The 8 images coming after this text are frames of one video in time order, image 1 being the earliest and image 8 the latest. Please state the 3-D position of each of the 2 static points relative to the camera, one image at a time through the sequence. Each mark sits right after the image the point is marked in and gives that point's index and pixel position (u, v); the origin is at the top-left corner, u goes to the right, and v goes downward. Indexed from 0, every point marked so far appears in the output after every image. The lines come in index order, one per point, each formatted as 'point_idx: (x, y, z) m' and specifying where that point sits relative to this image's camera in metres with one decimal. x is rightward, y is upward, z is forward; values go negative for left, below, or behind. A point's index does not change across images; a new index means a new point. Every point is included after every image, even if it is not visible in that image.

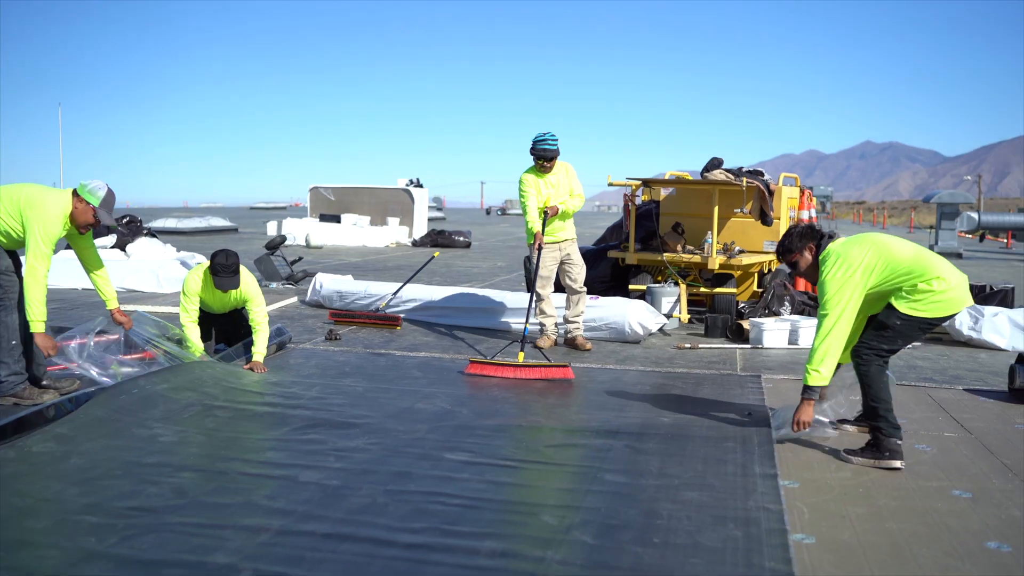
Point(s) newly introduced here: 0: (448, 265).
0: (-0.8, +0.3, +14.0) m
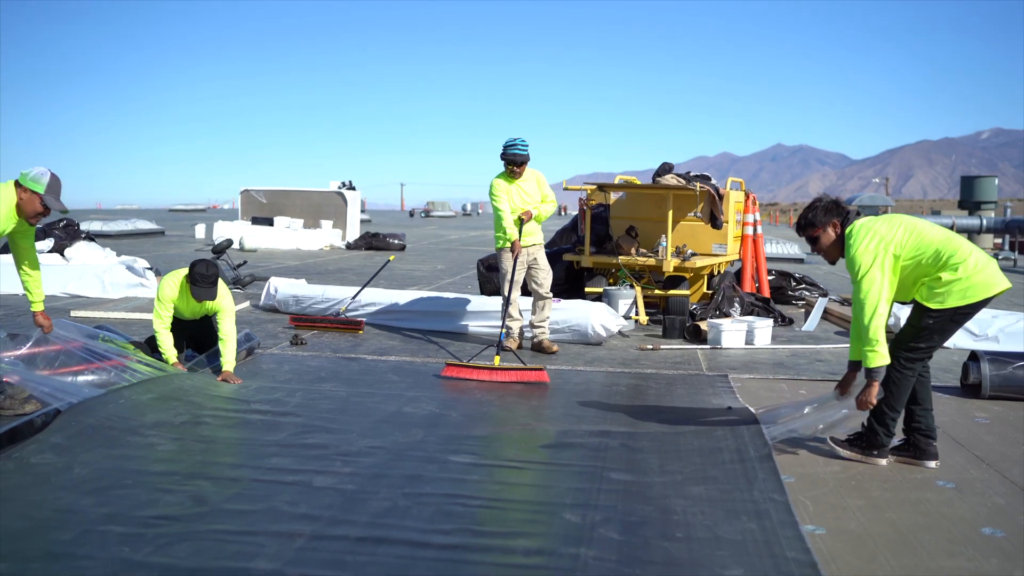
0: (-1.6, +0.3, +14.0) m
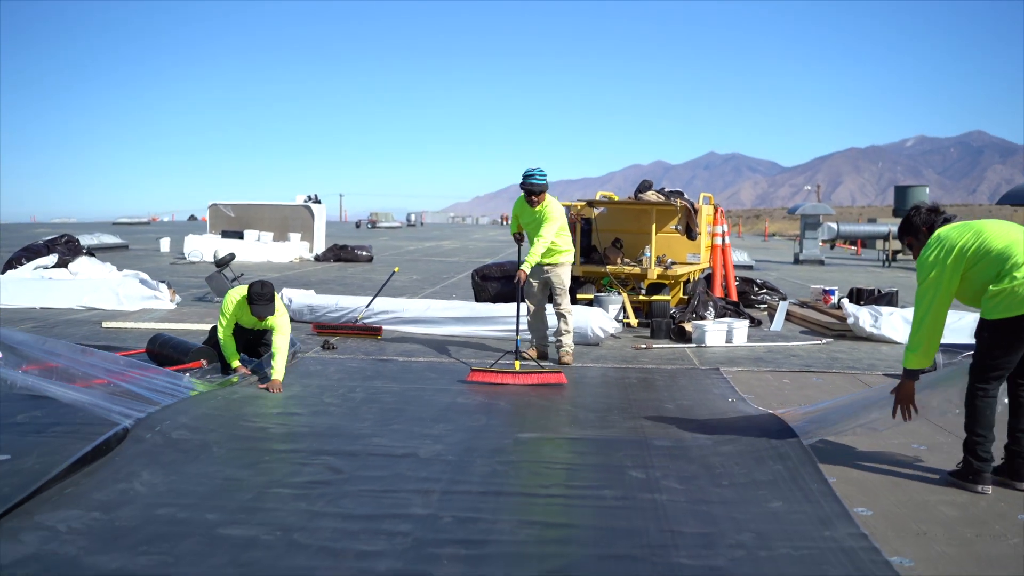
0: (-2.0, +0.1, +14.6) m
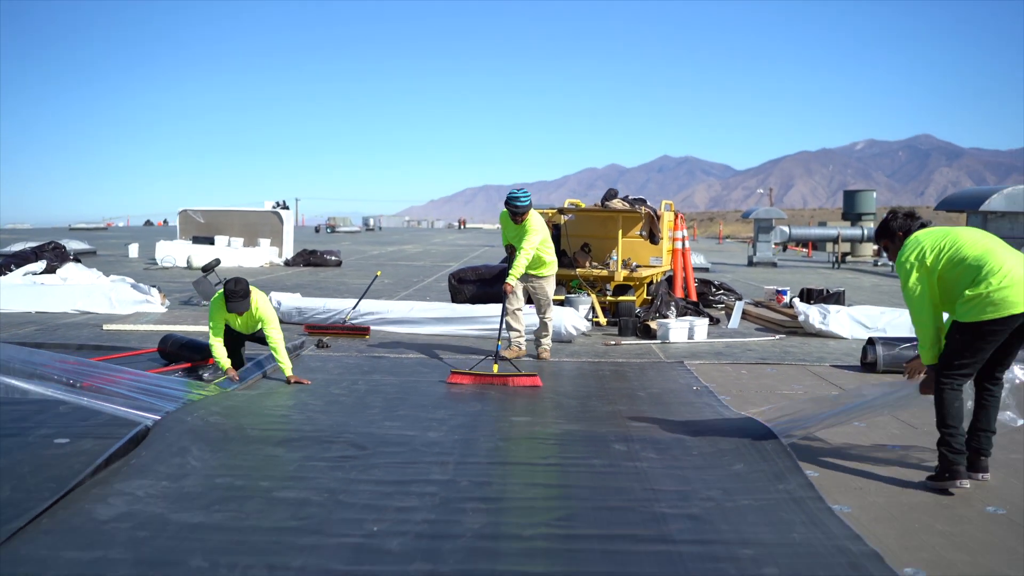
0: (-2.5, +0.1, +15.1) m
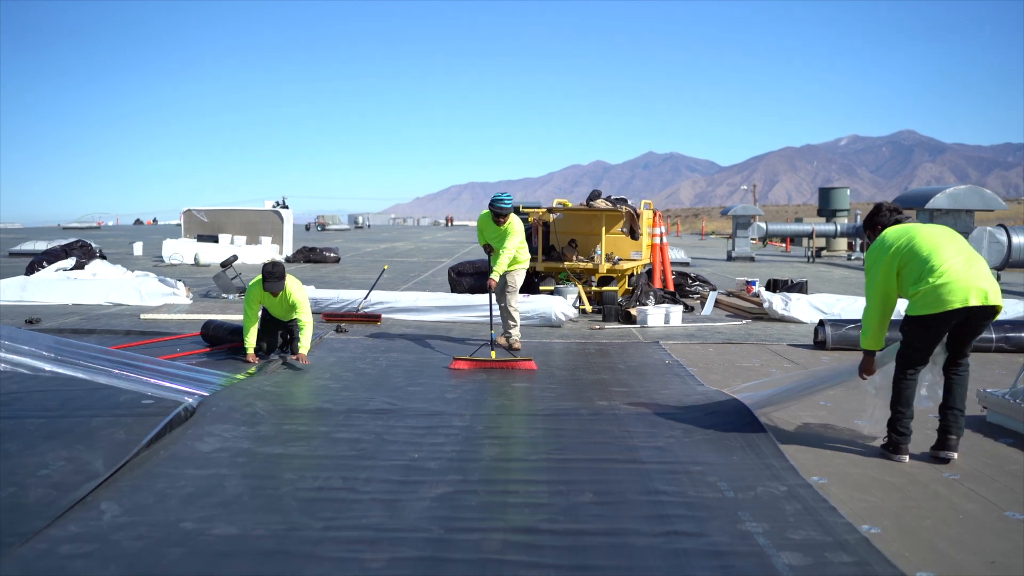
0: (-2.6, +0.2, +16.1) m
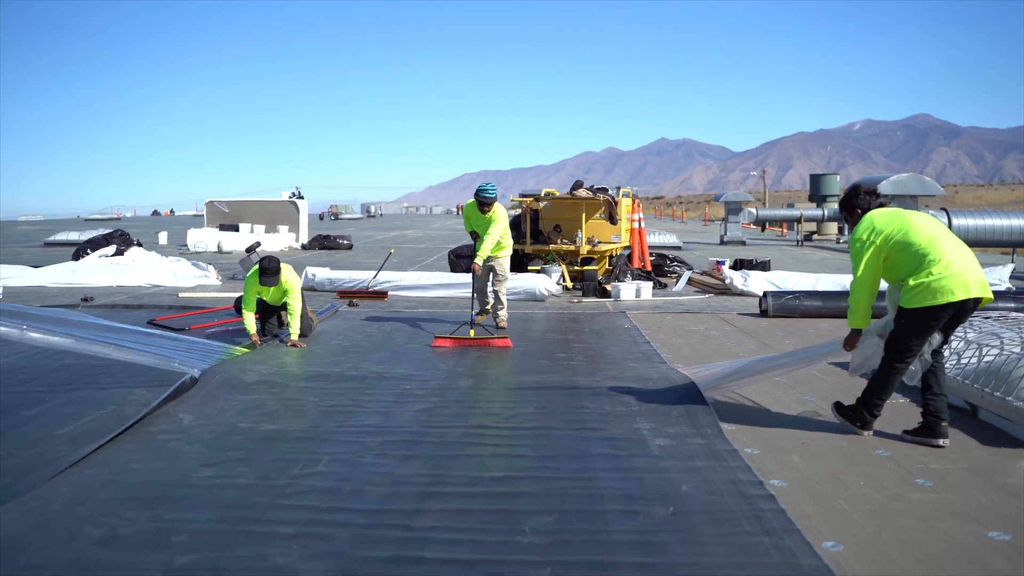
0: (-2.6, +0.4, +17.5) m
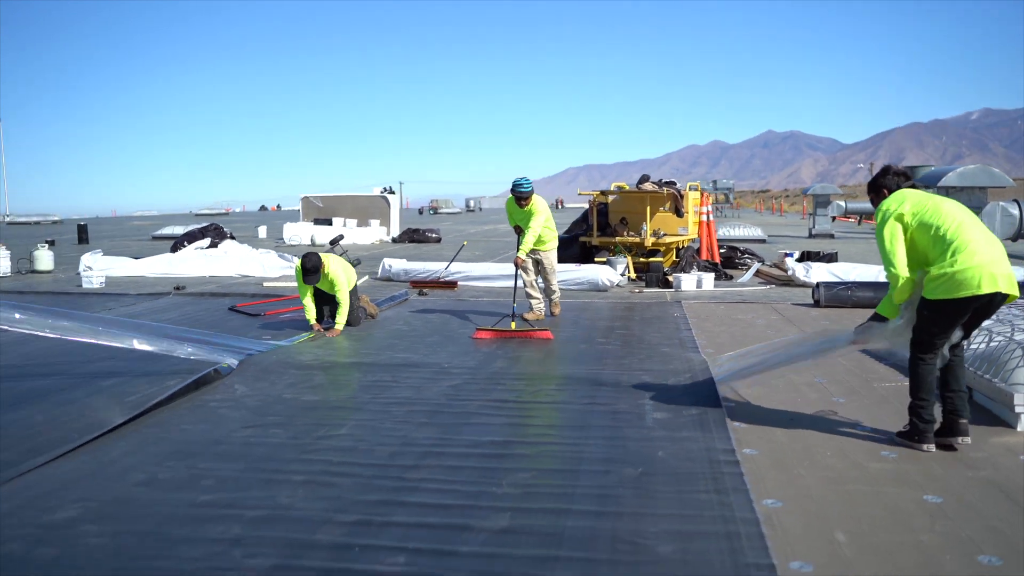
0: (-1.3, +0.6, +18.1) m
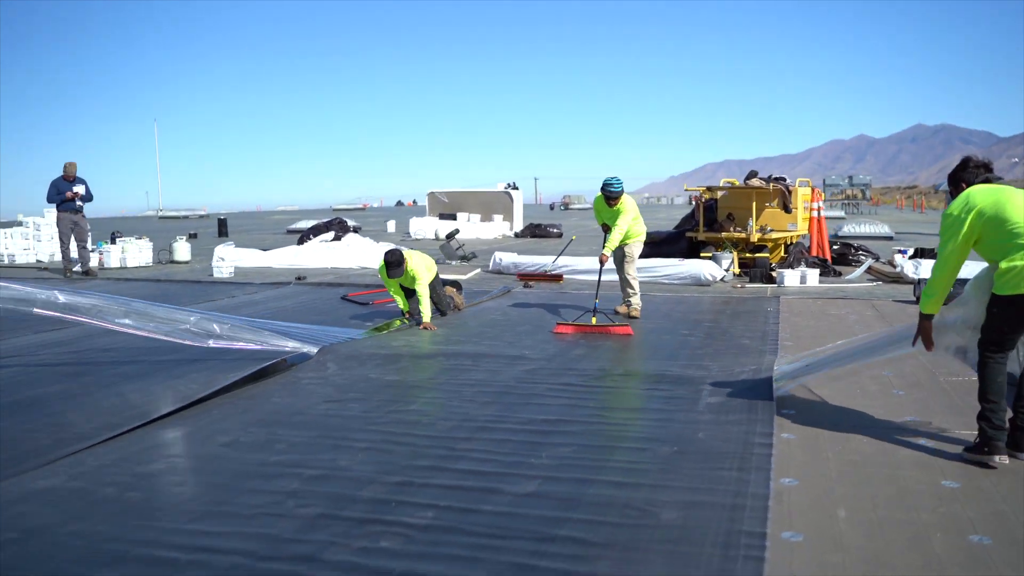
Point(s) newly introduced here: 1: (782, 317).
0: (+0.7, +0.7, +18.5) m
1: (+2.2, -0.2, +8.5) m
